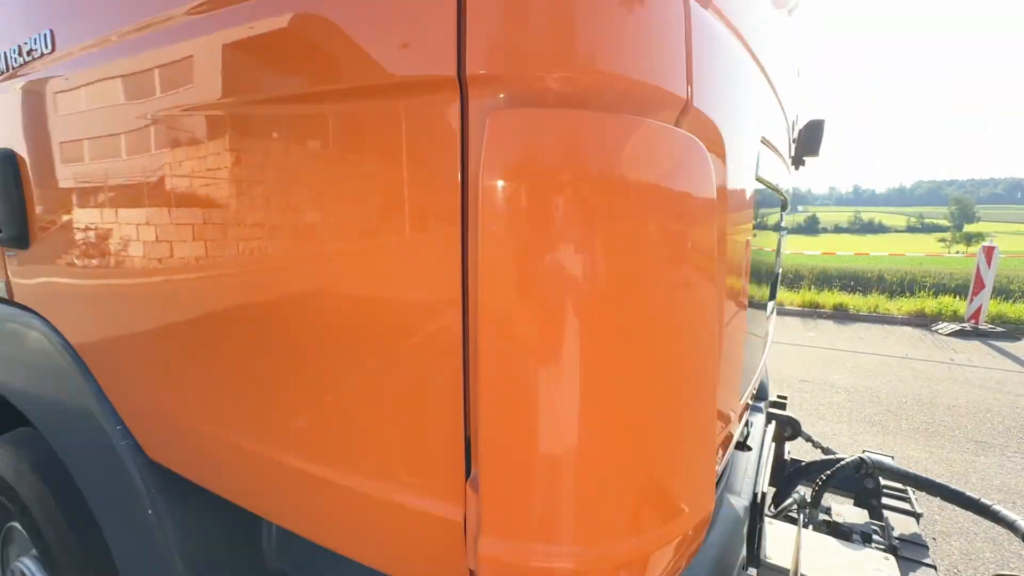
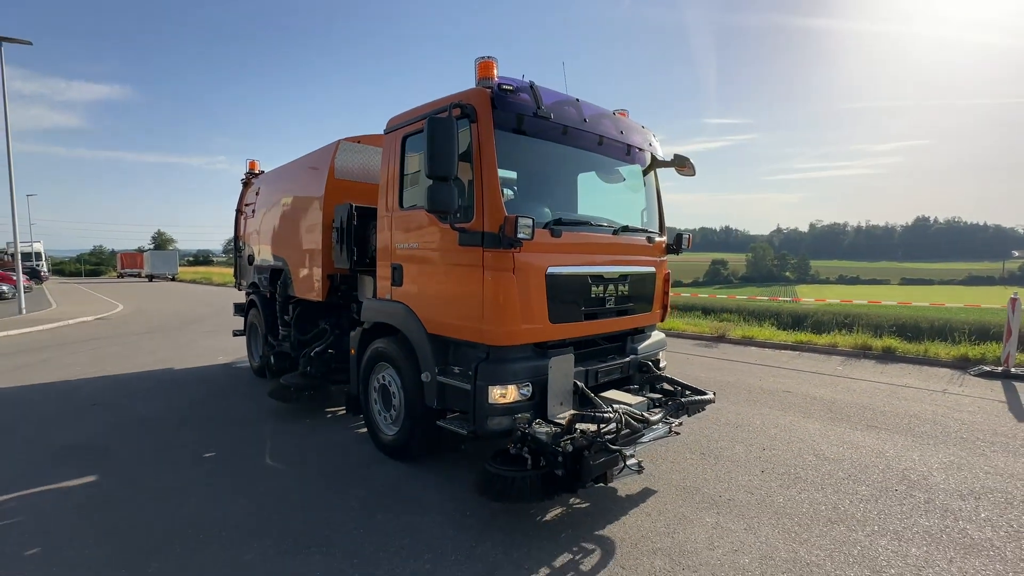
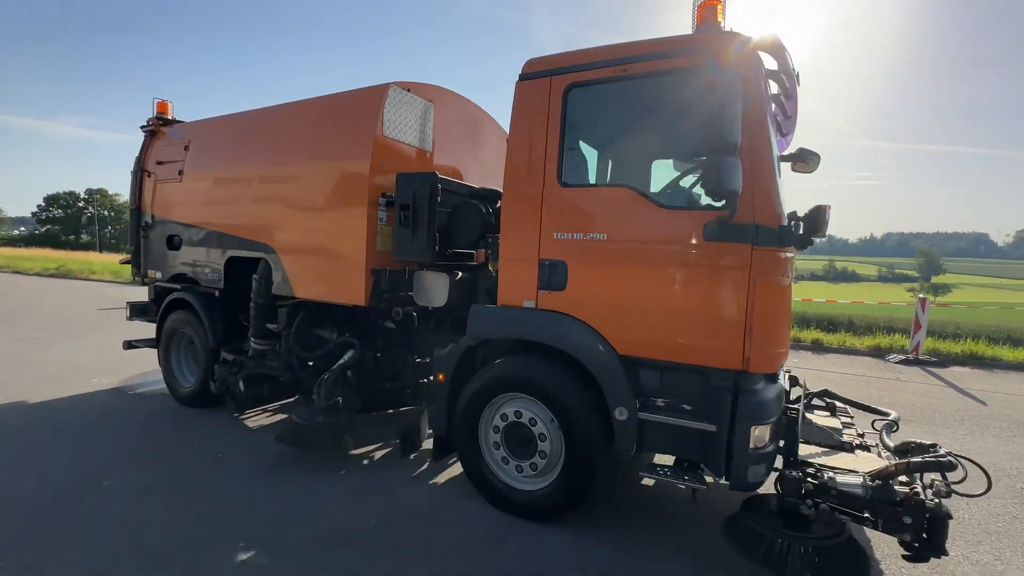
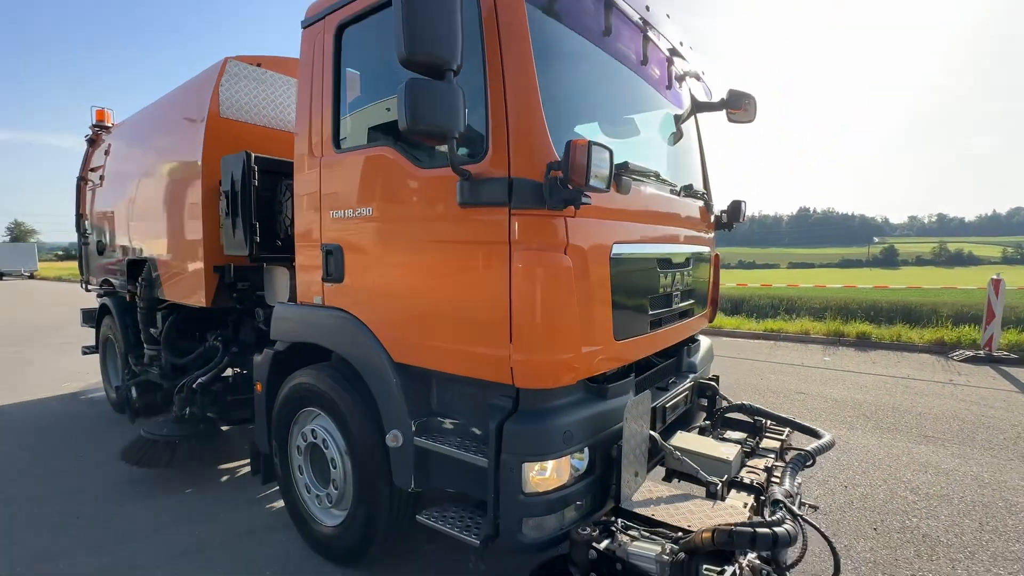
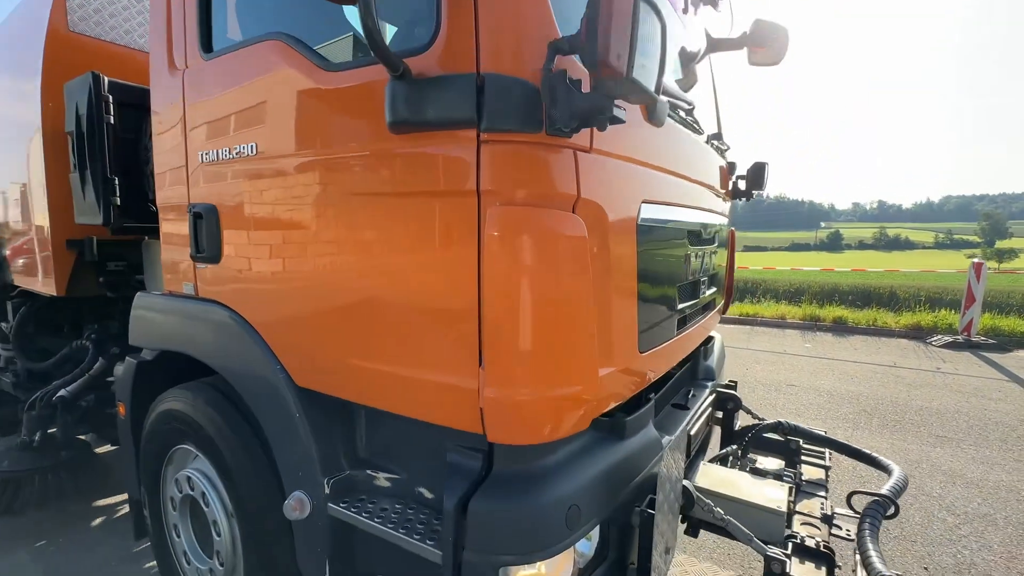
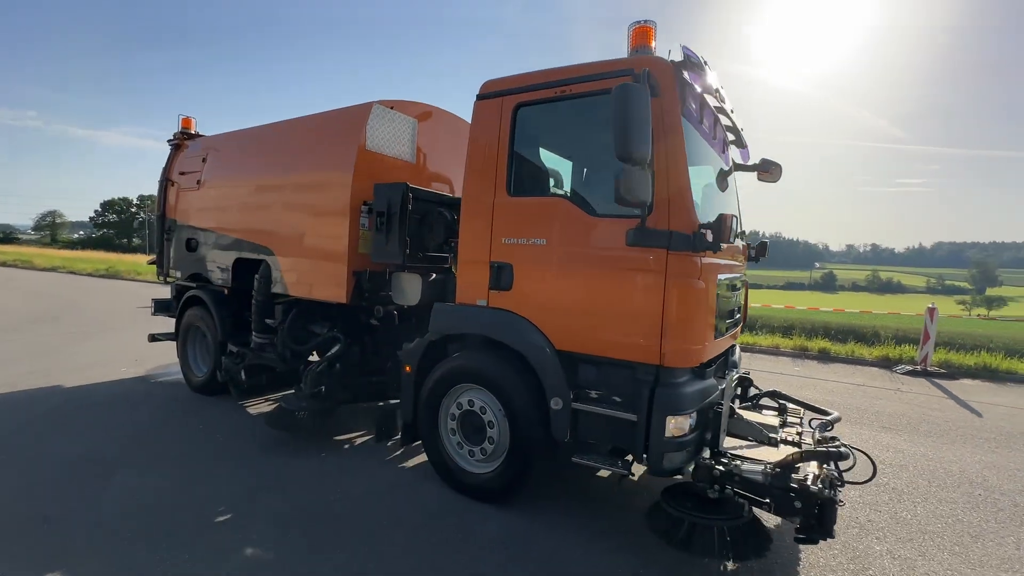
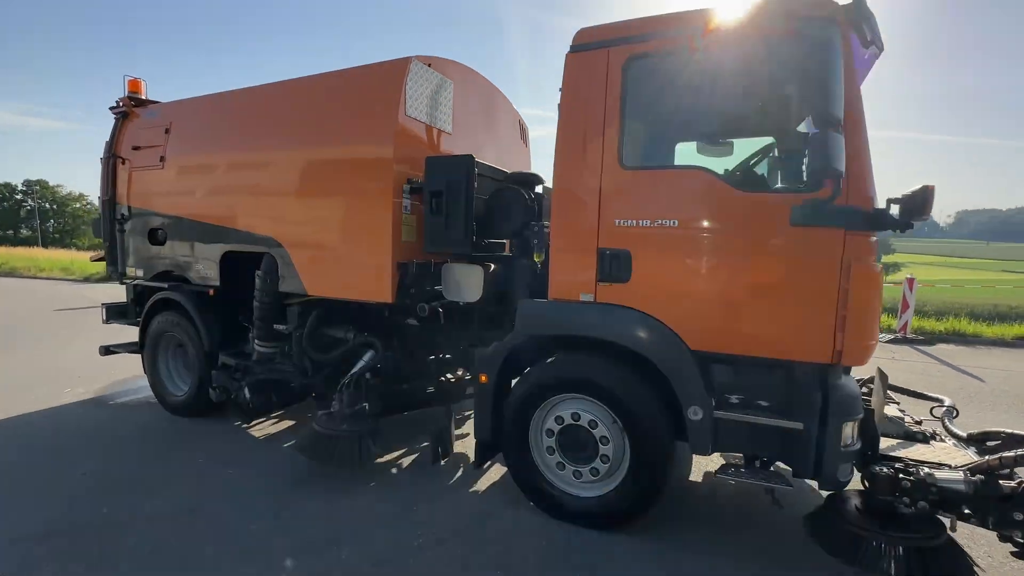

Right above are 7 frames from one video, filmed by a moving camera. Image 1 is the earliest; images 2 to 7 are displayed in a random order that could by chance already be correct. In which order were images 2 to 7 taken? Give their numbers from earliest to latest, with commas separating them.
5, 4, 2, 6, 3, 7
